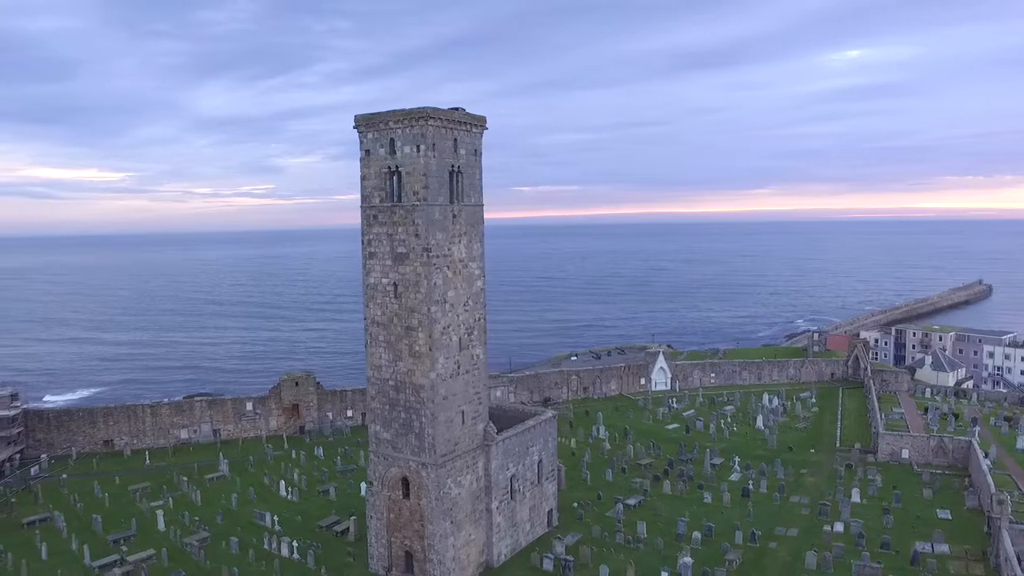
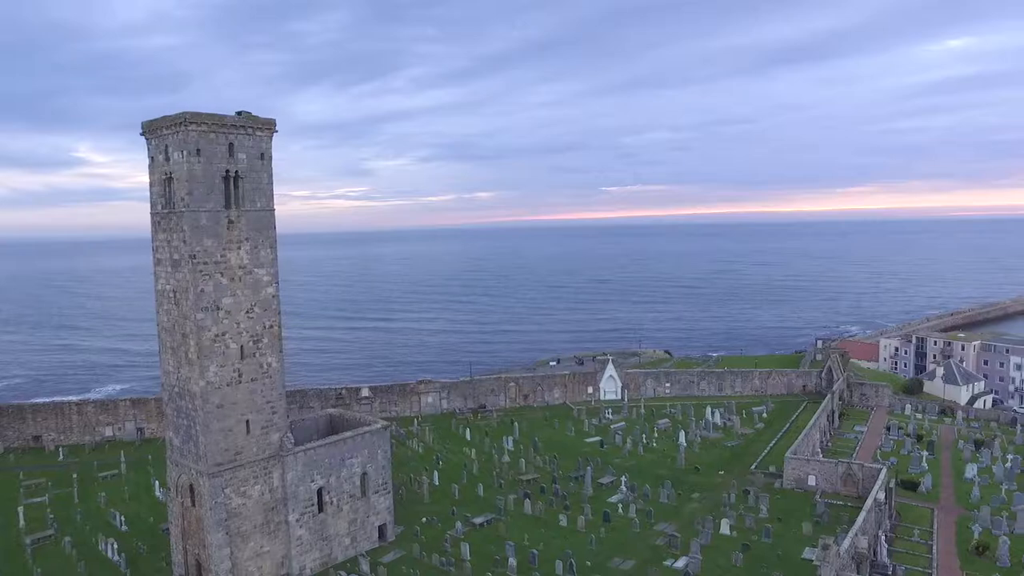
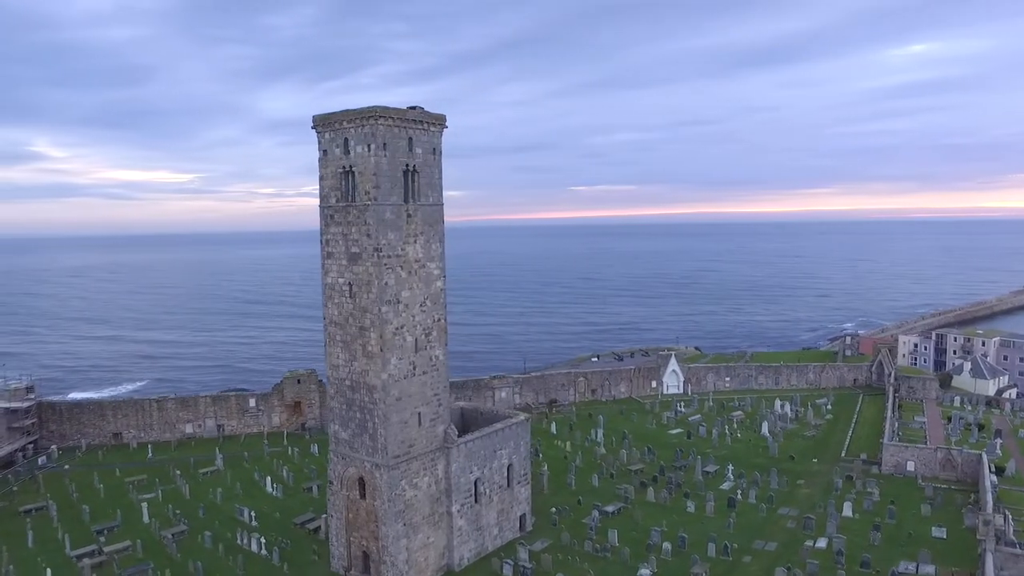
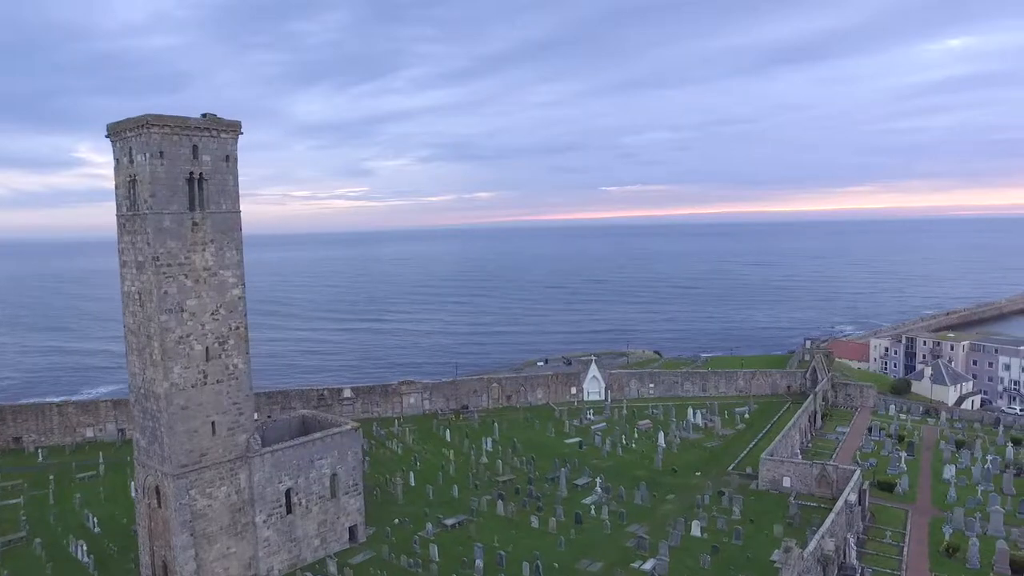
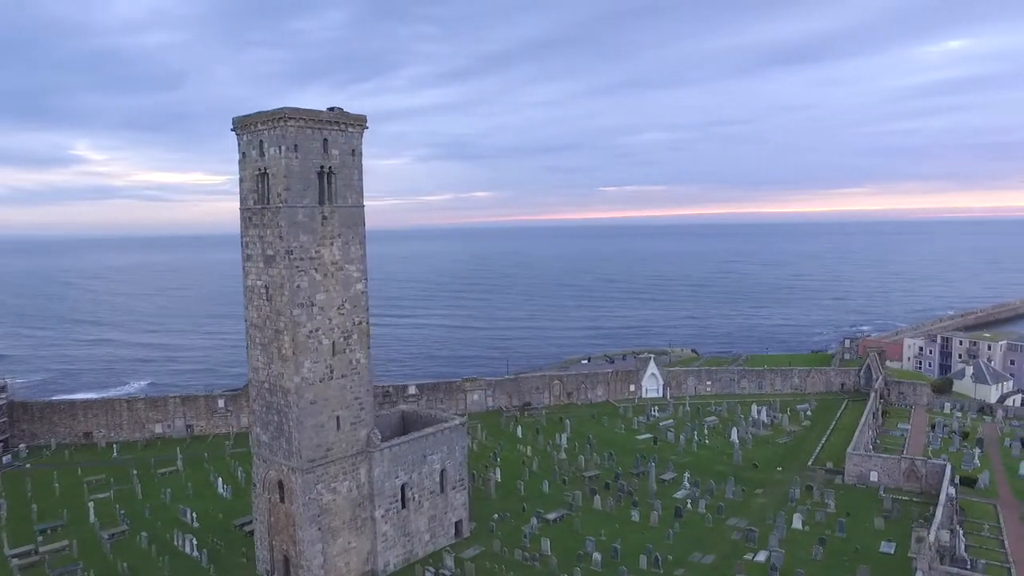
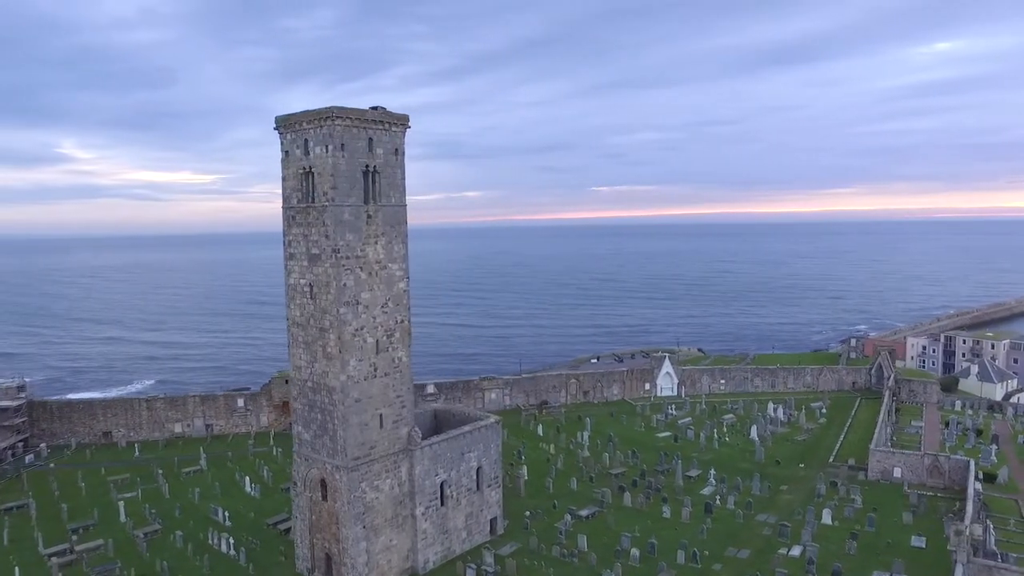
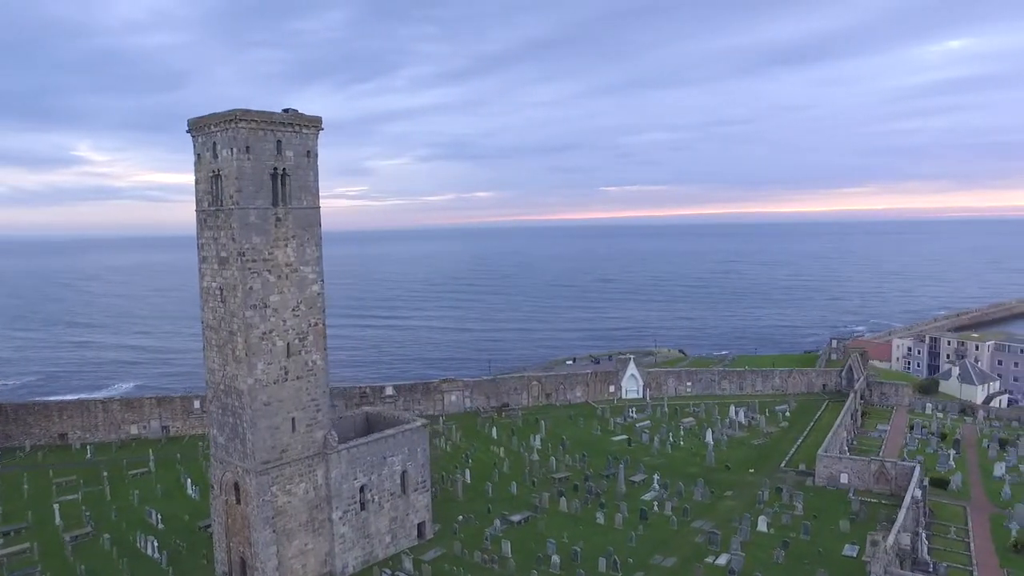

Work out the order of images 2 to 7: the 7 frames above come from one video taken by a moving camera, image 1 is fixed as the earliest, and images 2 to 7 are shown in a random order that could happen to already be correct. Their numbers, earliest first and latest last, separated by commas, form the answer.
3, 6, 5, 7, 2, 4
